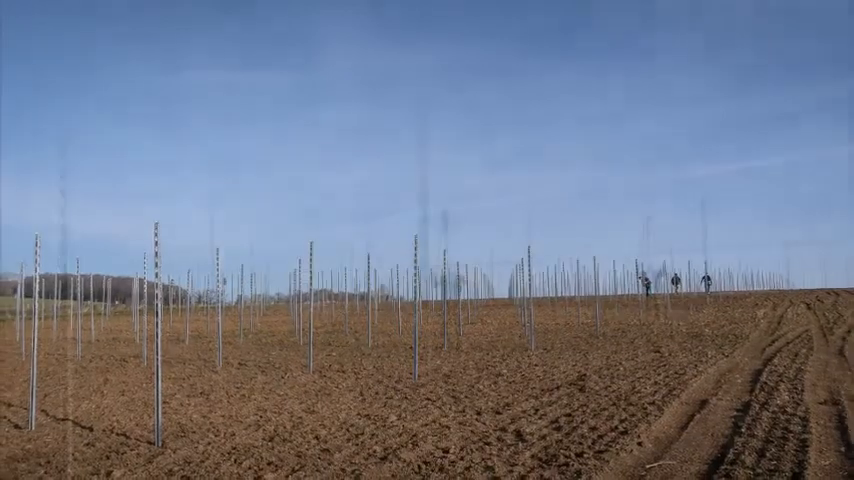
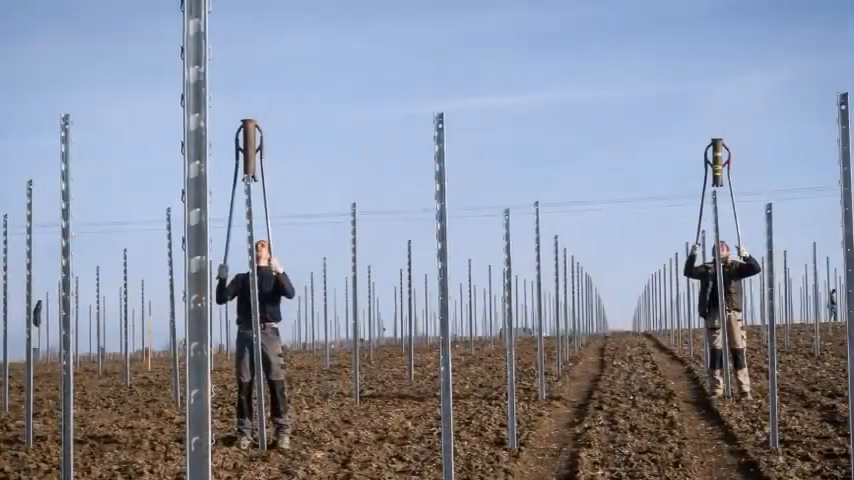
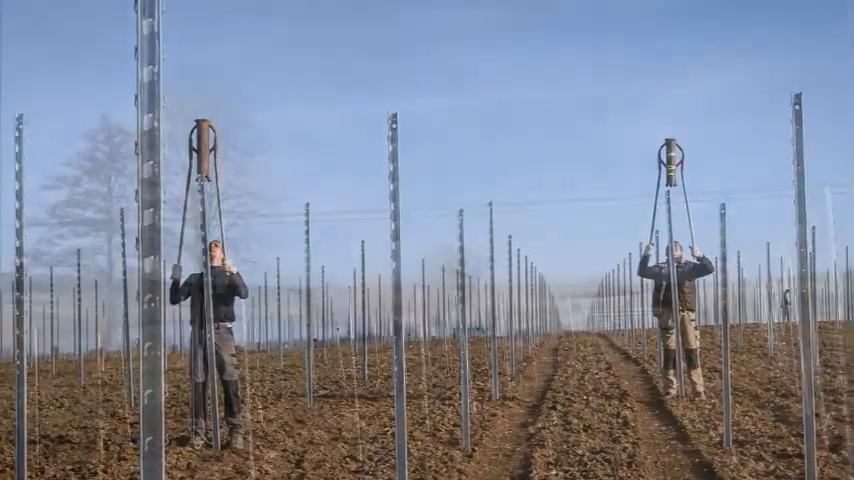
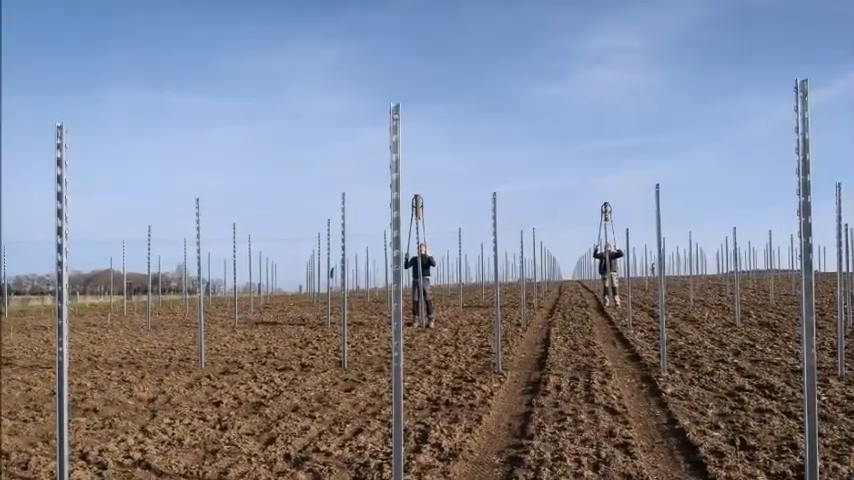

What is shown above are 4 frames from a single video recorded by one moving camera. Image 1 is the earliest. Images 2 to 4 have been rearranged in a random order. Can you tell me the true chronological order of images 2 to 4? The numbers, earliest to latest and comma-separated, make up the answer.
4, 2, 3
